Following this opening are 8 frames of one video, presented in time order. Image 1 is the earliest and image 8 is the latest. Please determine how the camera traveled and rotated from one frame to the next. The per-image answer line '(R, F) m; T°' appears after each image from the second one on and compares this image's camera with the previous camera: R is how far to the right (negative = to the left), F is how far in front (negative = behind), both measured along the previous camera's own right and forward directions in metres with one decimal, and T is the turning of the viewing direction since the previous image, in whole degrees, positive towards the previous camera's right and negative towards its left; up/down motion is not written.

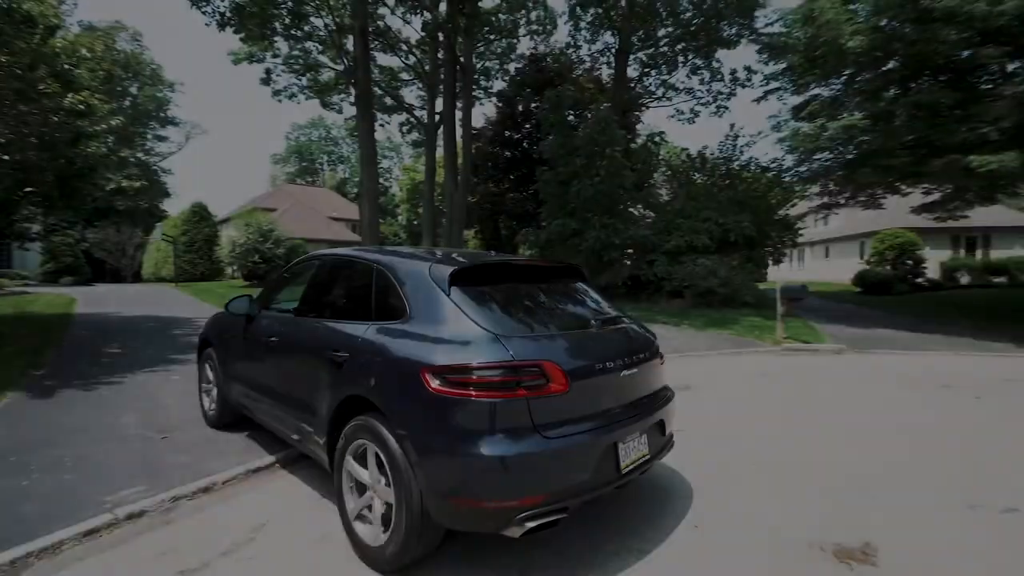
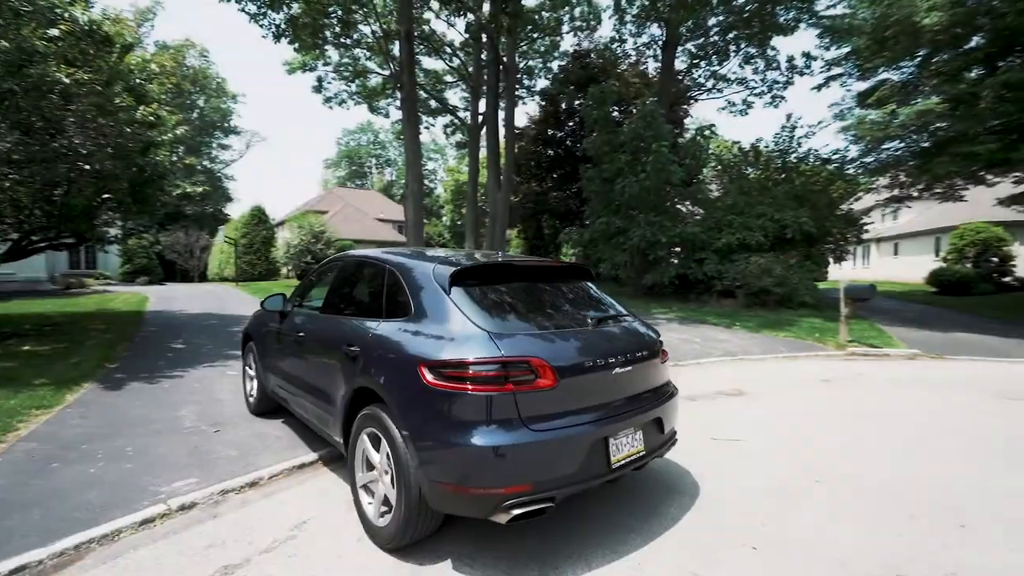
(0.0, +0.1) m; -5°
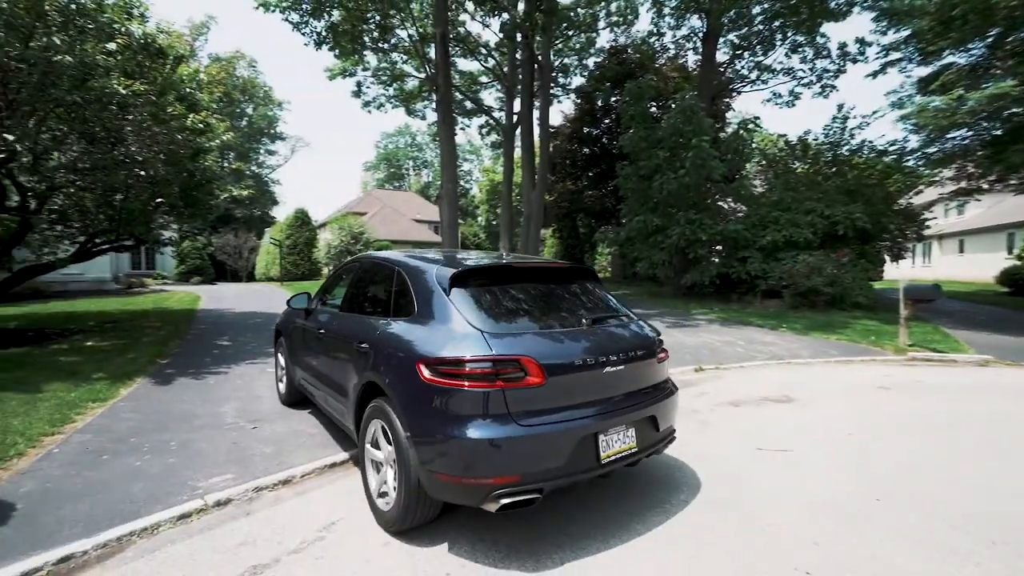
(0.0, +0.1) m; -4°
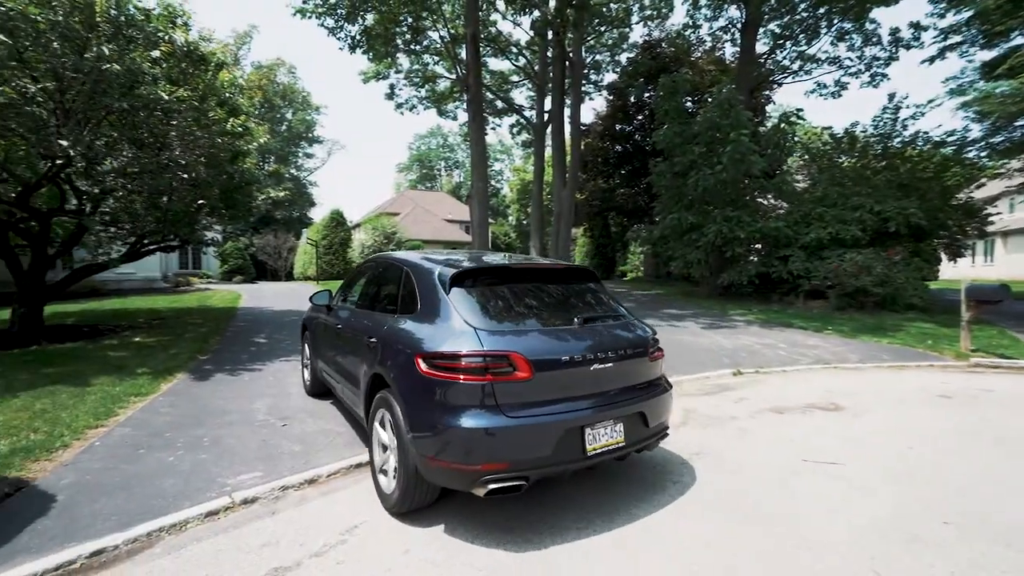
(0.0, +0.1) m; -4°
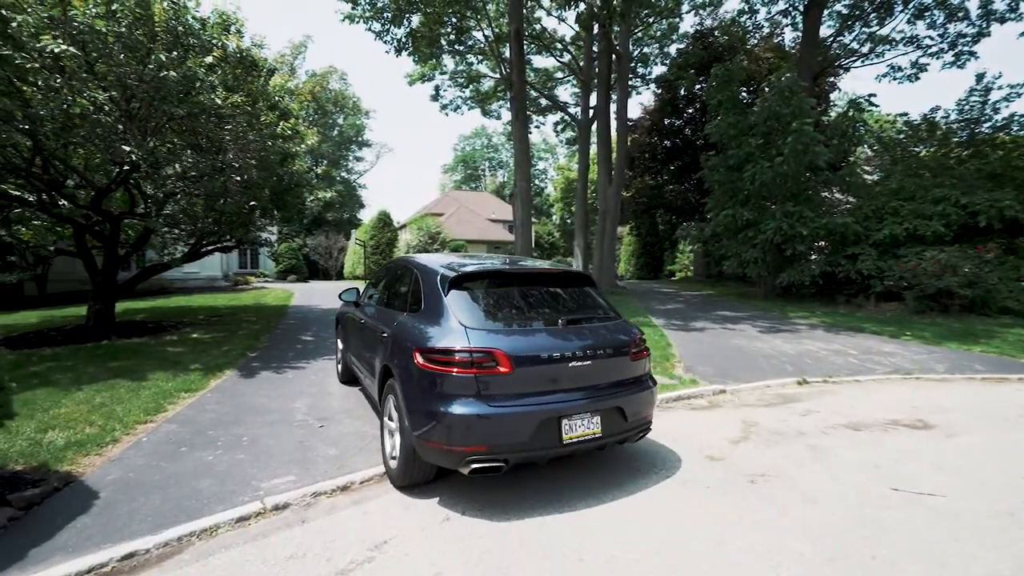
(0.0, +0.3) m; -5°
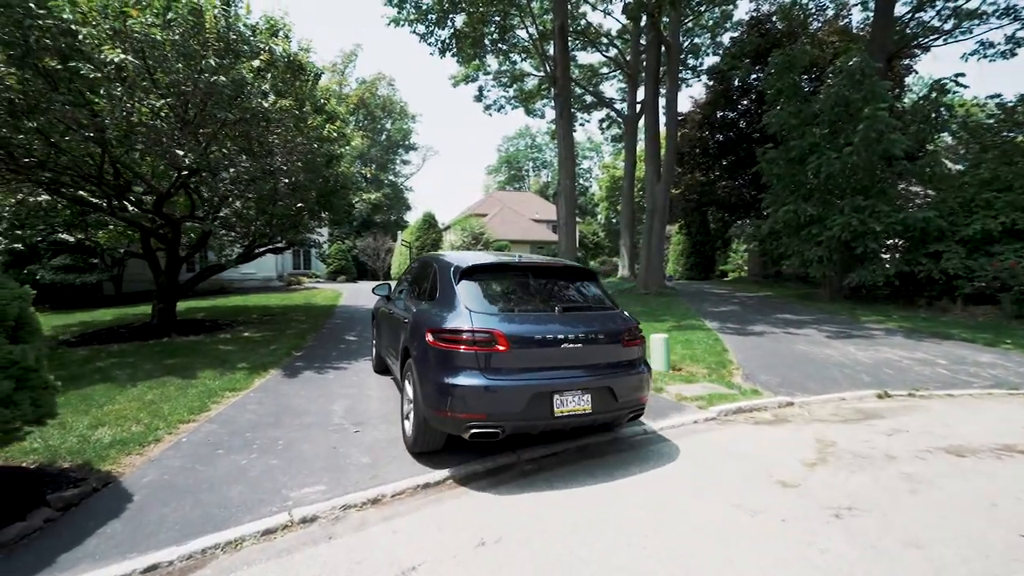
(0.0, +0.4) m; -6°
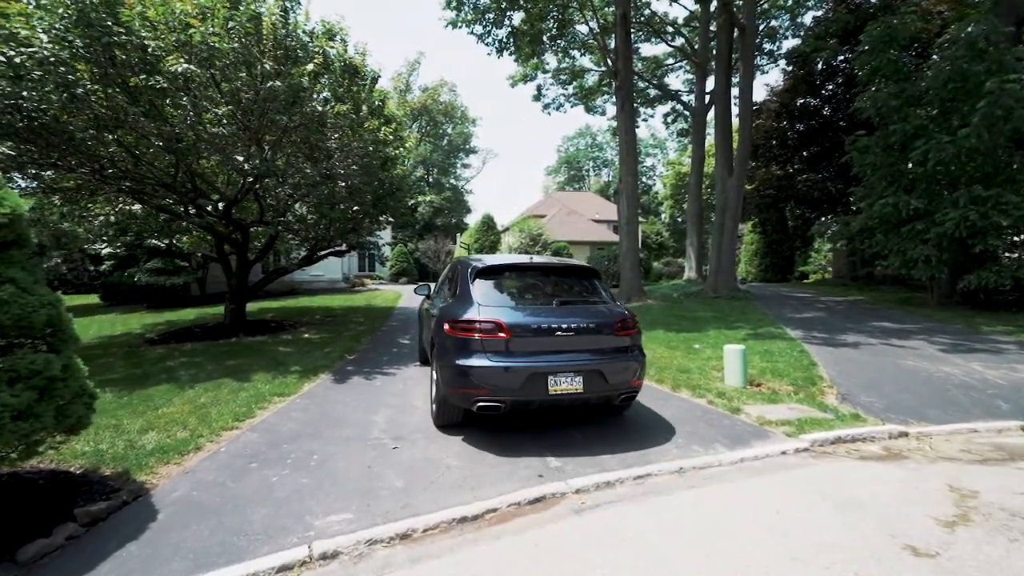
(+0.1, +0.6) m; -8°
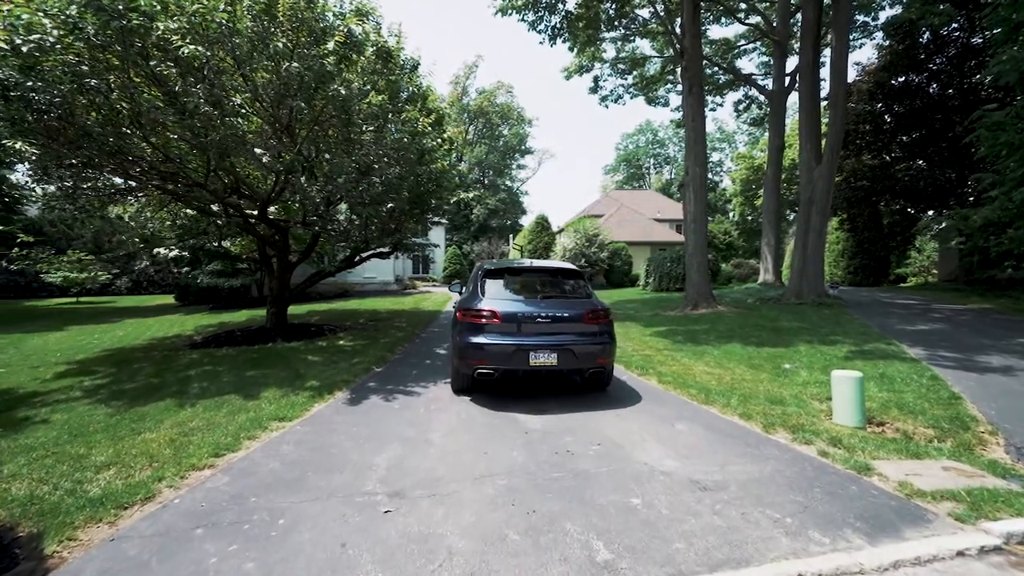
(+0.2, +1.4) m; -7°
